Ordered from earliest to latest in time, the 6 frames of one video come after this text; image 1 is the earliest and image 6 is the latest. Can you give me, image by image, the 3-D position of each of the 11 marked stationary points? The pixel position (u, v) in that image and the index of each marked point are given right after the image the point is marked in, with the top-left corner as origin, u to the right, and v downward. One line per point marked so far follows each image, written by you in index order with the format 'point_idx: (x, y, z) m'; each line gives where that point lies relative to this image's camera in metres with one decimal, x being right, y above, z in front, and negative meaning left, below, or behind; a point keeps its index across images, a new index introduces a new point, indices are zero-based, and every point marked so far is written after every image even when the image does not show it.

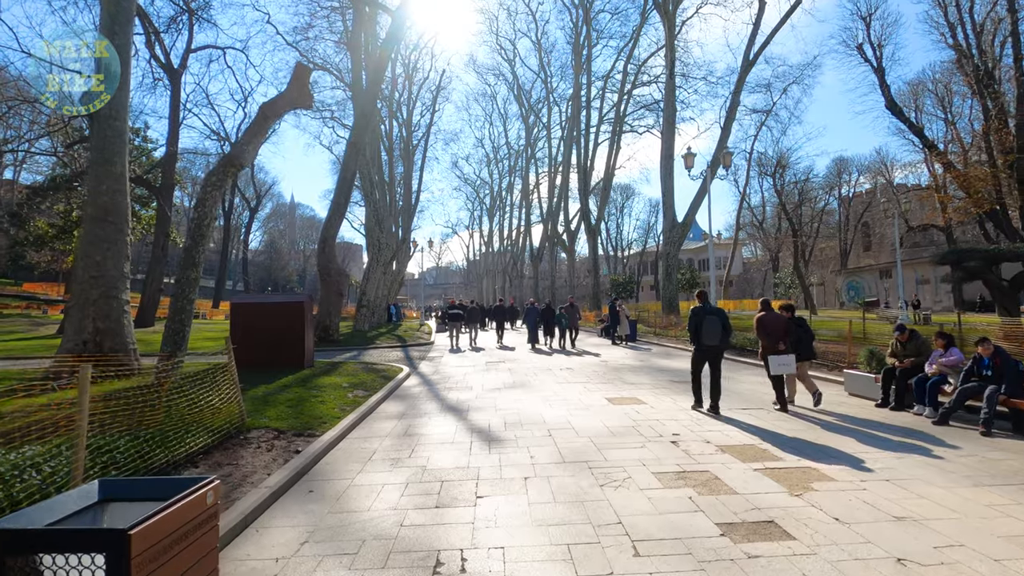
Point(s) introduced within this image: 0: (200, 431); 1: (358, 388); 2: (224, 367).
0: (-3.5, -1.6, +6.4) m
1: (-3.0, -1.9, +11.0) m
2: (-3.7, -1.0, +7.4) m
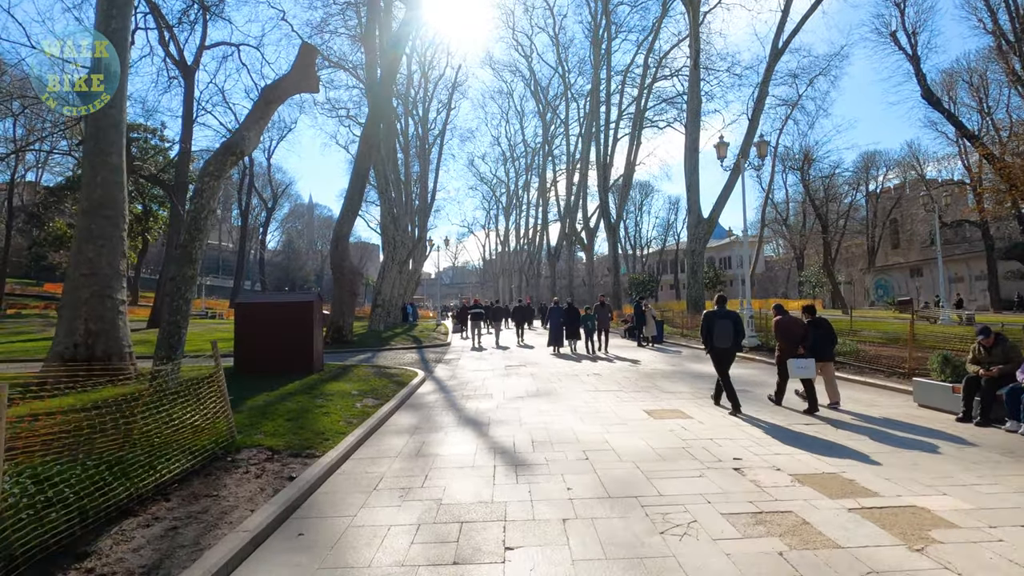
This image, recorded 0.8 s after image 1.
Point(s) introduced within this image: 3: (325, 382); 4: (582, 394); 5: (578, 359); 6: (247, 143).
0: (-3.2, -1.6, +5.5) m
1: (-2.5, -1.9, +10.1) m
2: (-3.4, -1.0, +6.5) m
3: (-3.6, -1.9, +11.1) m
4: (+1.3, -1.9, +10.2) m
5: (+1.7, -1.8, +14.3) m
6: (-4.8, +2.6, +10.4) m
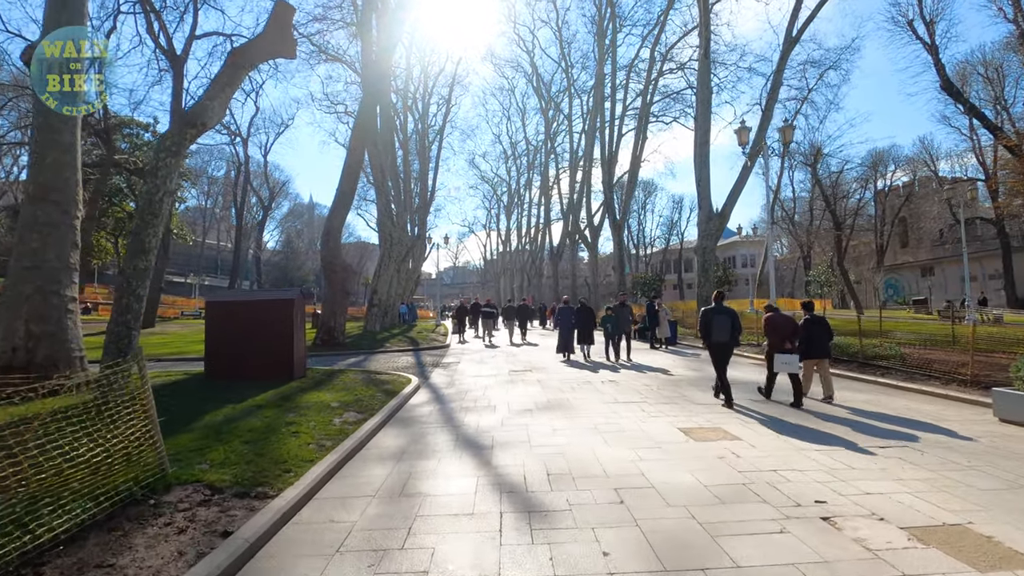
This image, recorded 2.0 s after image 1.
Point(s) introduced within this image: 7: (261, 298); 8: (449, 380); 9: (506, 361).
0: (-3.1, -1.5, +4.0) m
1: (-2.4, -1.8, +8.6) m
2: (-3.3, -0.9, +5.0) m
3: (-3.5, -1.8, +9.6) m
4: (+1.4, -1.8, +8.8) m
5: (+1.8, -1.7, +12.8) m
6: (-4.7, +2.7, +9.0) m
7: (-5.0, -0.2, +11.5) m
8: (-1.3, -2.0, +12.0) m
9: (-0.2, -2.0, +15.2) m
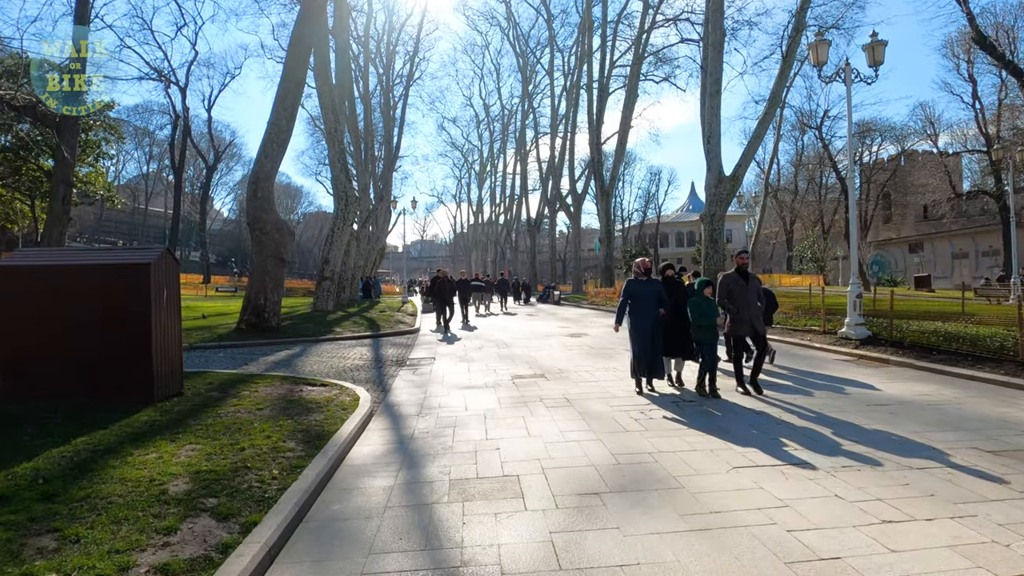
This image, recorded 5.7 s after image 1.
0: (-2.5, -1.3, -0.6) m
1: (-2.1, -1.5, +4.0) m
2: (-2.8, -0.7, +0.3) m
3: (-3.2, -1.4, +4.9) m
4: (+1.7, -1.5, +4.4) m
5: (+1.9, -1.2, +8.4) m
6: (-4.4, +3.1, +4.0) m
7: (-4.8, +0.3, +6.6) m
8: (-1.2, -1.4, +7.4) m
9: (-0.2, -1.3, +10.7) m
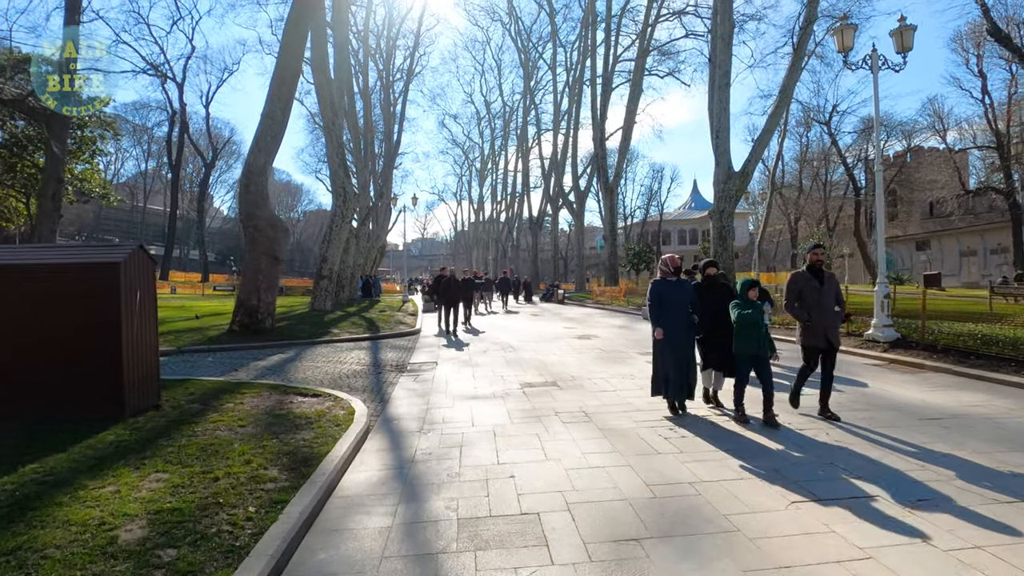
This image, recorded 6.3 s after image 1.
0: (-2.4, -1.4, -1.3) m
1: (-2.0, -1.5, +3.3) m
2: (-2.6, -0.8, -0.4) m
3: (-3.1, -1.4, +4.2) m
4: (+1.8, -1.5, +3.7) m
5: (+2.0, -1.2, +7.7) m
6: (-4.2, +3.1, +3.3) m
7: (-4.7, +0.3, +5.9) m
8: (-1.0, -1.5, +6.7) m
9: (-0.1, -1.3, +10.0) m
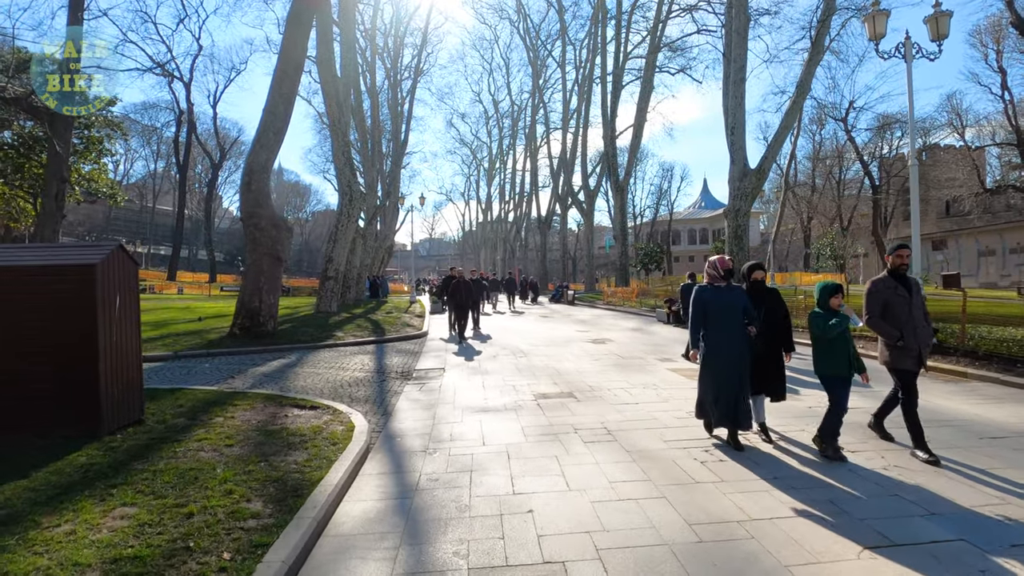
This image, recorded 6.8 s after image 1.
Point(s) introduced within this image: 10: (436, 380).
0: (-2.3, -1.4, -1.9) m
1: (-1.9, -1.5, +2.7) m
2: (-2.6, -0.8, -0.9) m
3: (-3.0, -1.4, +3.7) m
4: (+2.0, -1.5, +3.1) m
5: (+2.2, -1.3, +7.1) m
6: (-4.1, +3.0, +2.8) m
7: (-4.5, +0.2, +5.4) m
8: (-0.9, -1.5, +6.1) m
9: (+0.1, -1.4, +9.4) m
10: (-1.2, -1.4, +9.0) m
